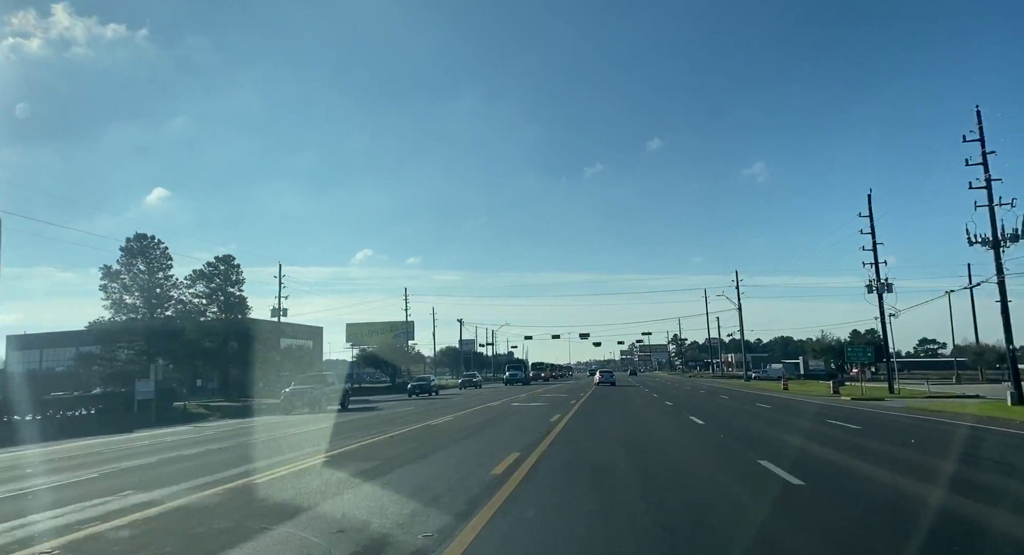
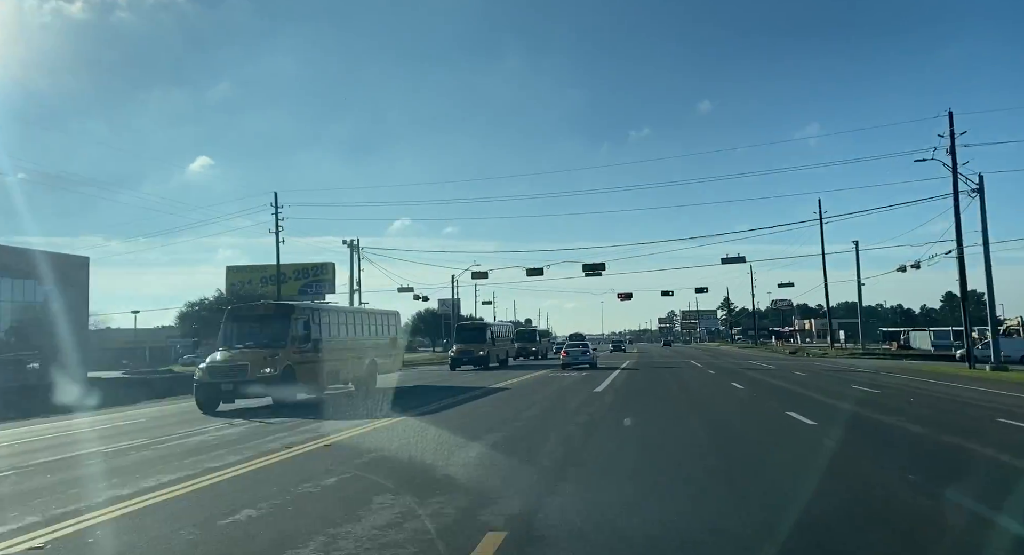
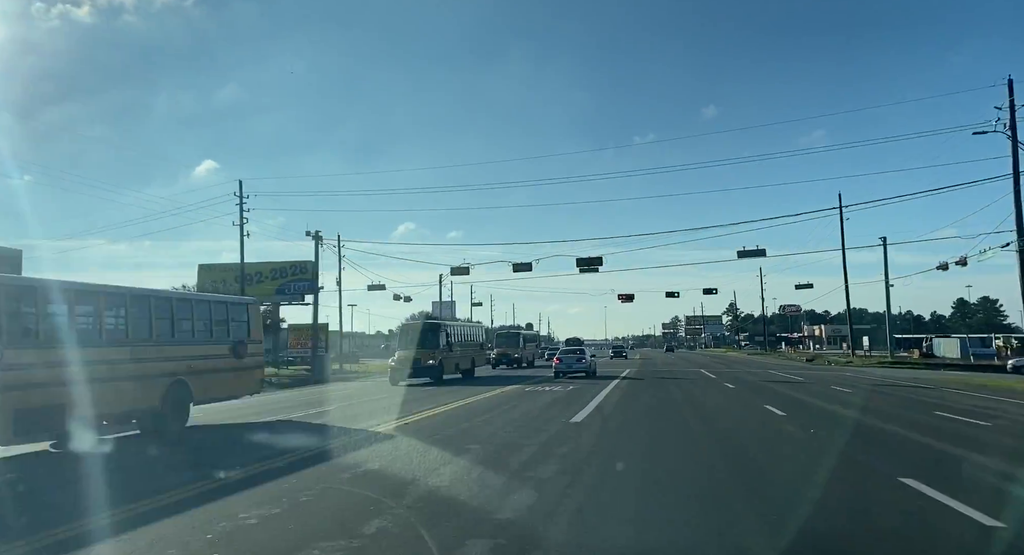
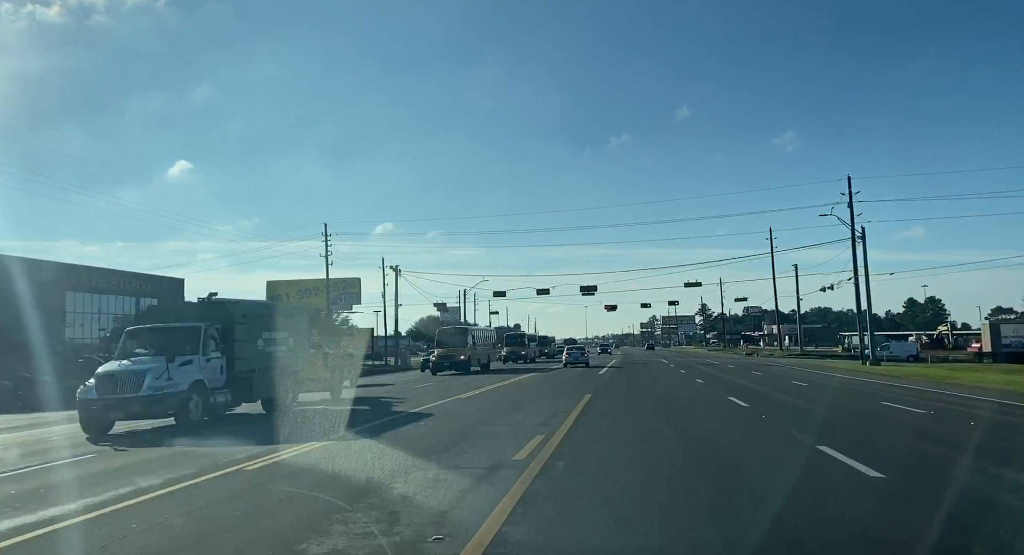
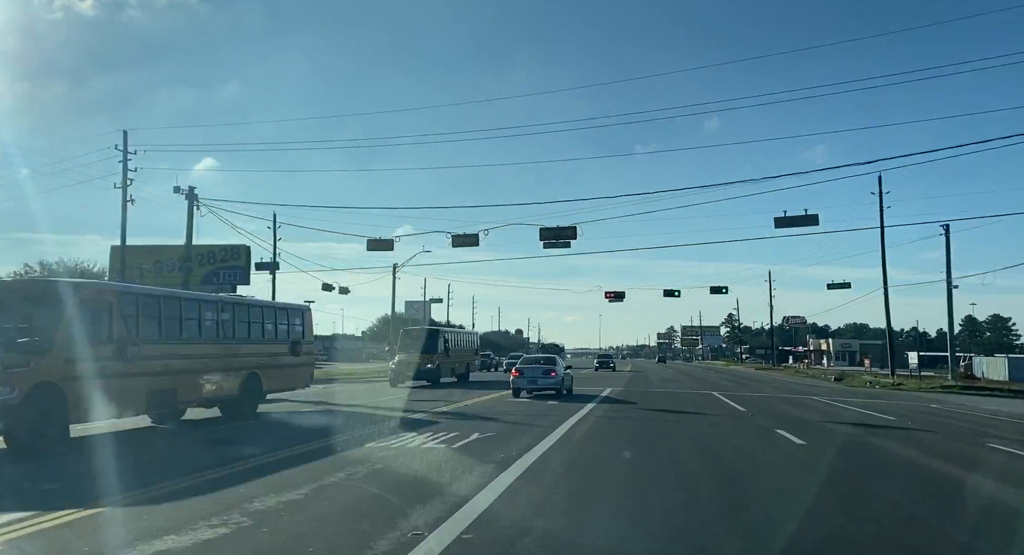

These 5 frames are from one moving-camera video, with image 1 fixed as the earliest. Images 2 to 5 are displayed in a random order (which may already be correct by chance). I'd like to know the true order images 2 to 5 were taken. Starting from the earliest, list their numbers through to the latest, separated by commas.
4, 2, 3, 5
